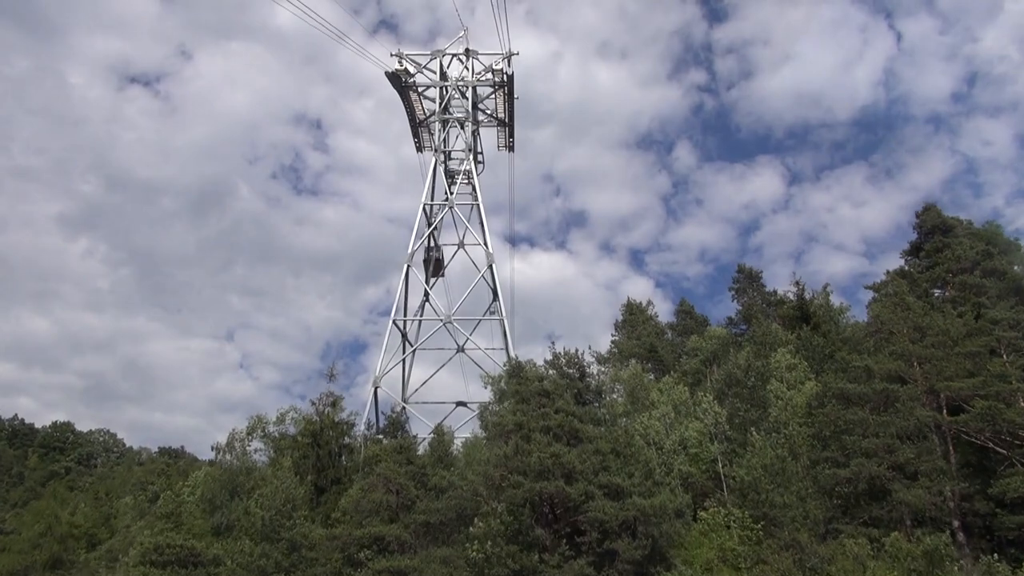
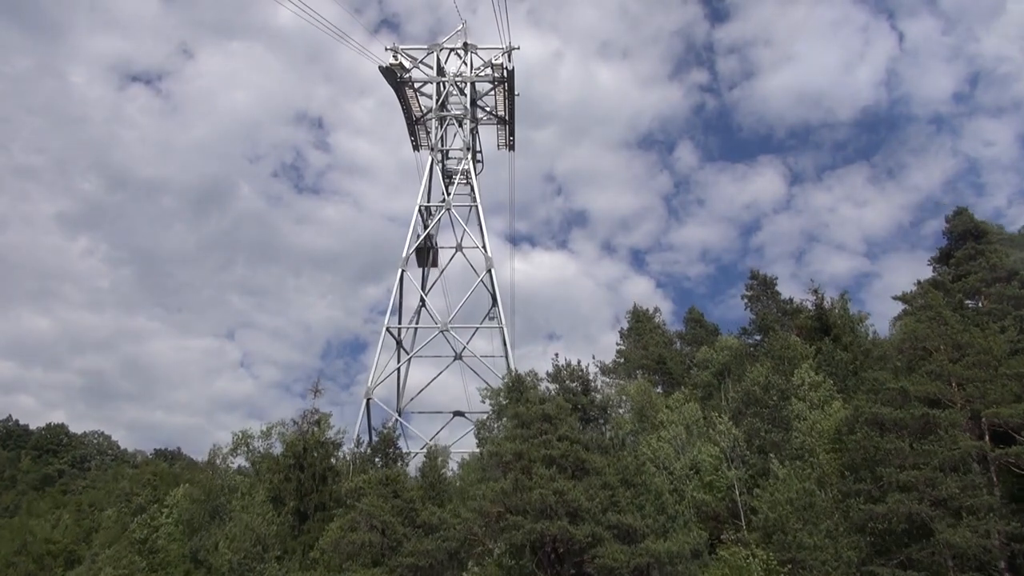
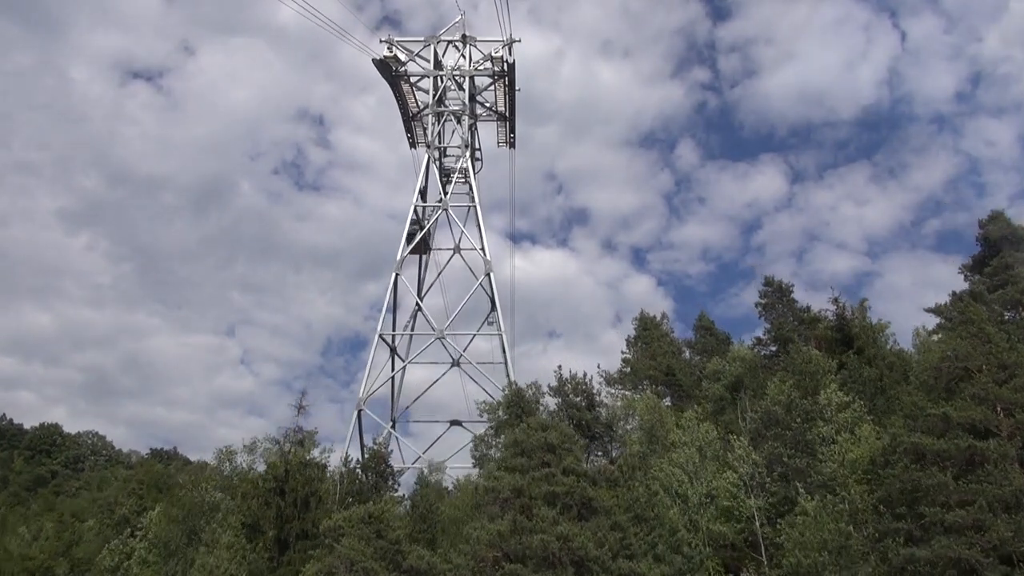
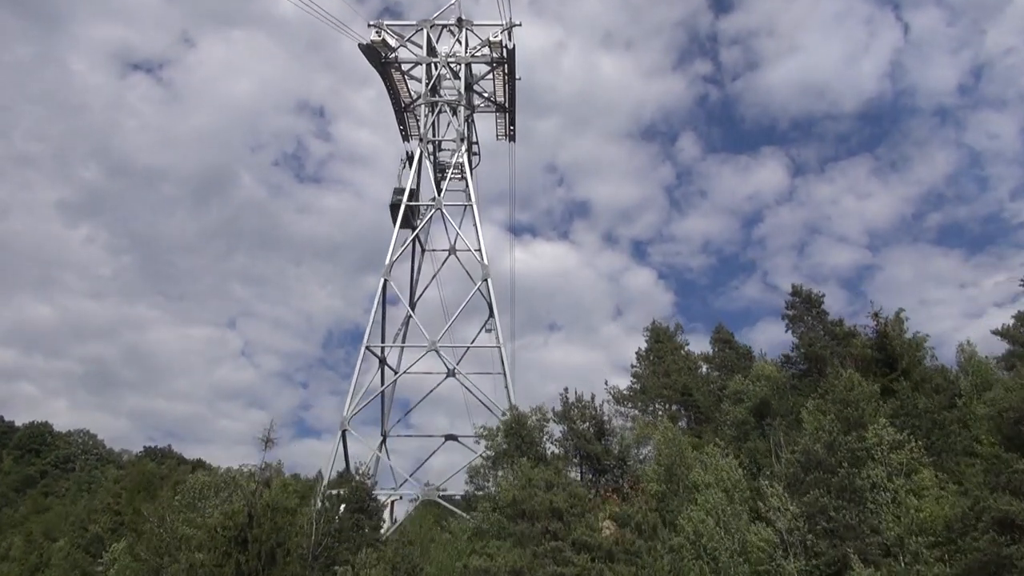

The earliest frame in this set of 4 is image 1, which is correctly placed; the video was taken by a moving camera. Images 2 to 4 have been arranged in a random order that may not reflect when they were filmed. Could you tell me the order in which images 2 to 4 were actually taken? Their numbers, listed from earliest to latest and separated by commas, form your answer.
2, 3, 4
